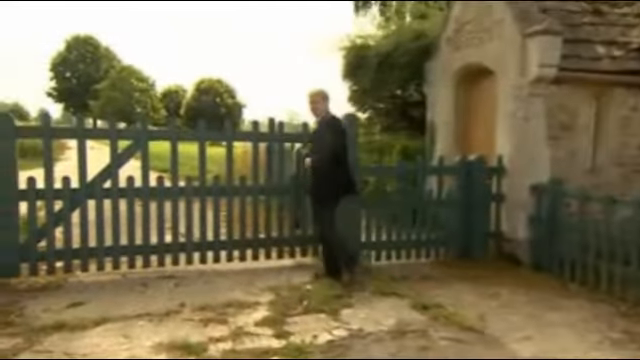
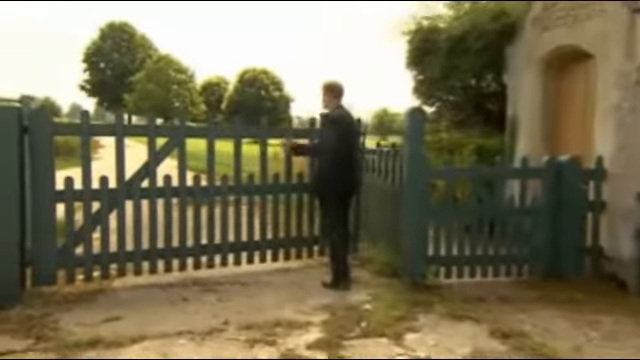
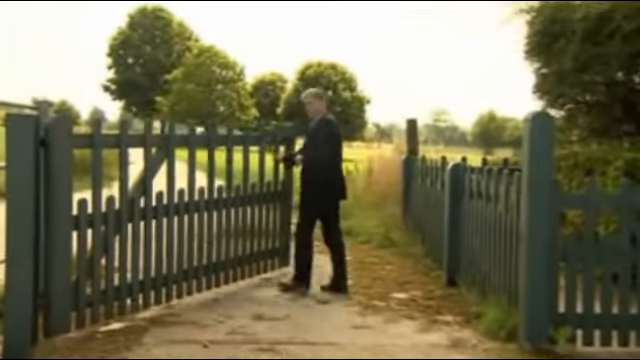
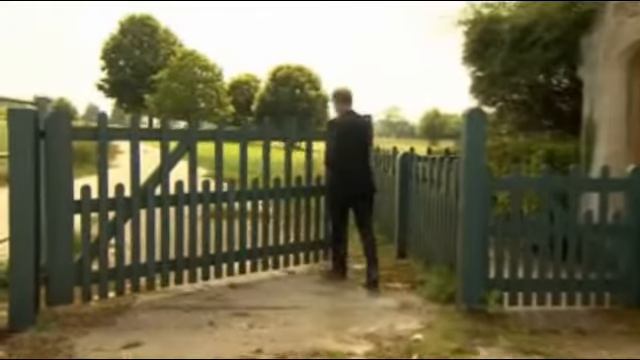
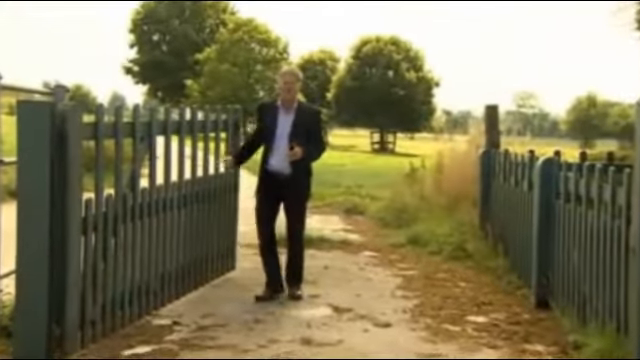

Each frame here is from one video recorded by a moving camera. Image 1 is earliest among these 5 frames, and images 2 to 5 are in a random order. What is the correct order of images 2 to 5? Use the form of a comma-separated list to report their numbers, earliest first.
2, 4, 3, 5
